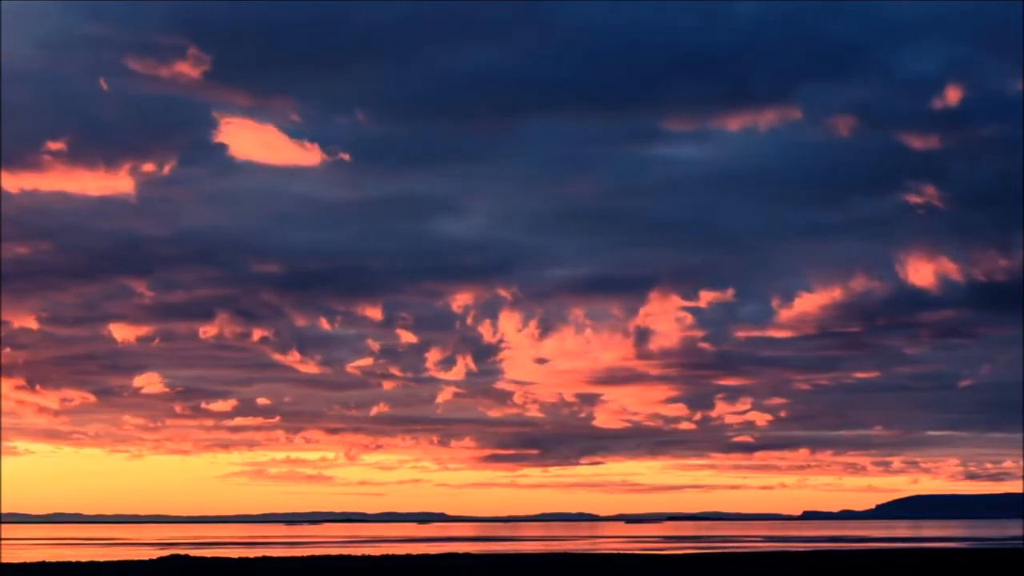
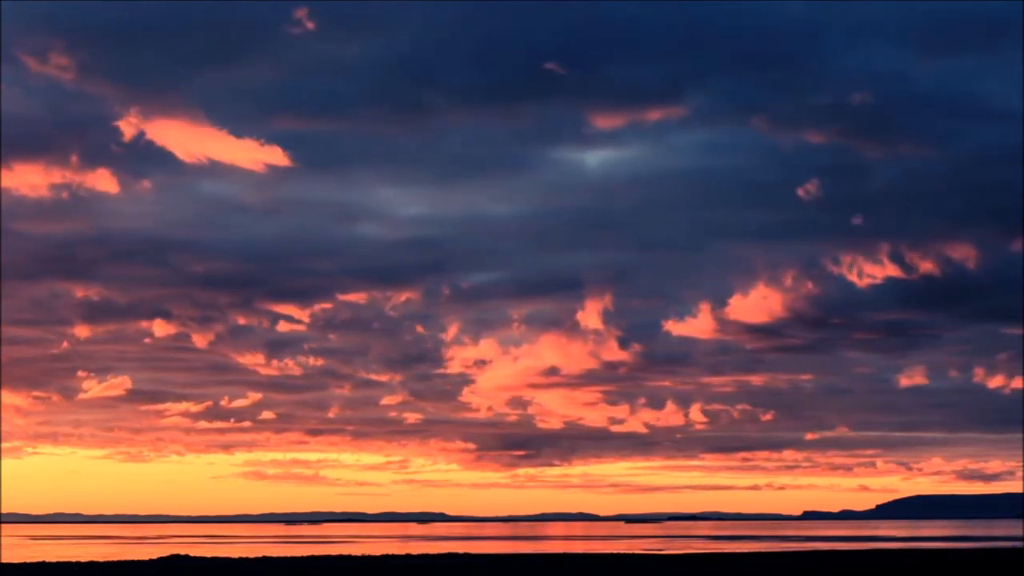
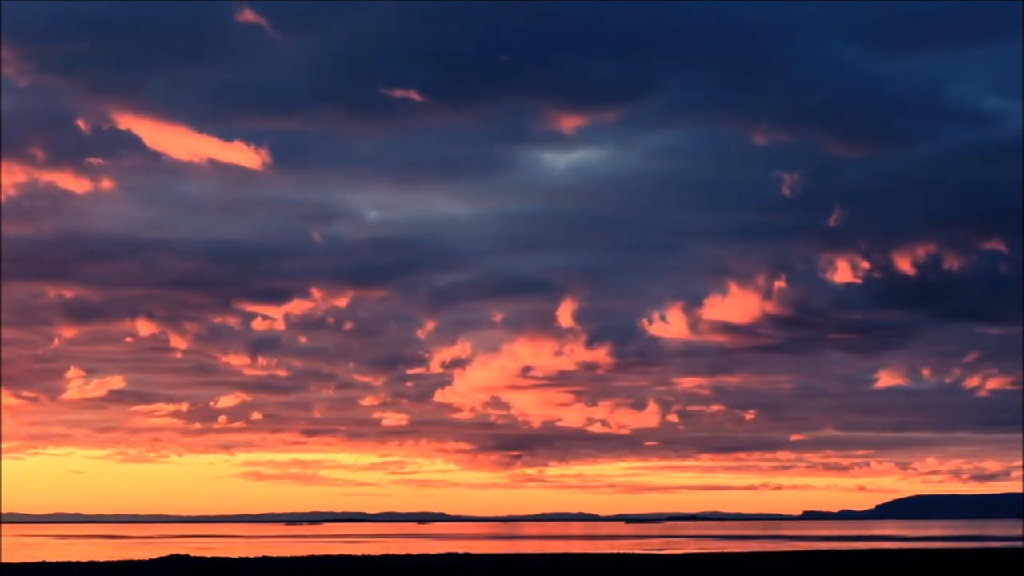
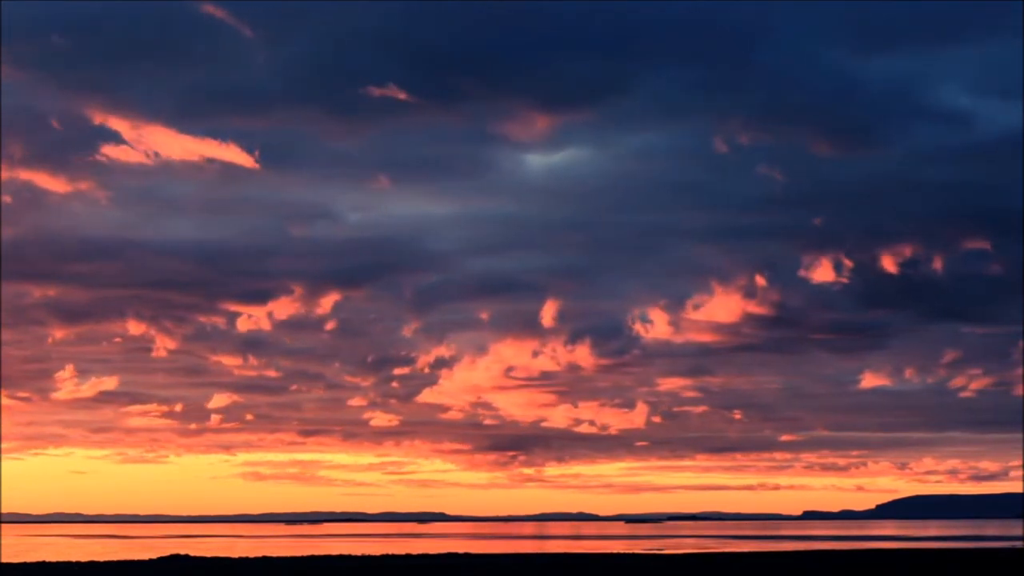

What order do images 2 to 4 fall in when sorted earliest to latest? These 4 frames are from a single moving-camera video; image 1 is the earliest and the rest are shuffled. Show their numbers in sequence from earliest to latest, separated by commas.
2, 3, 4
